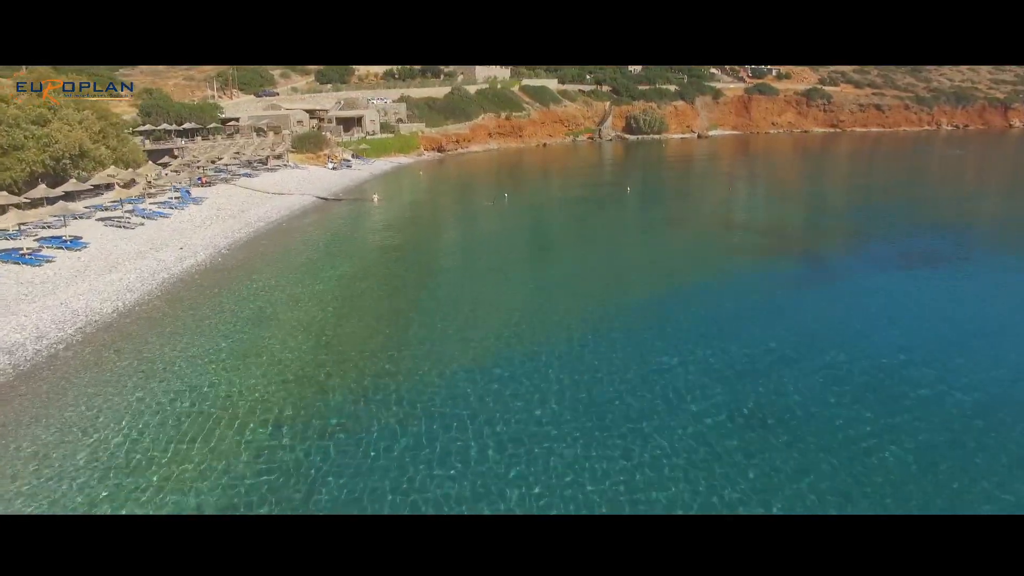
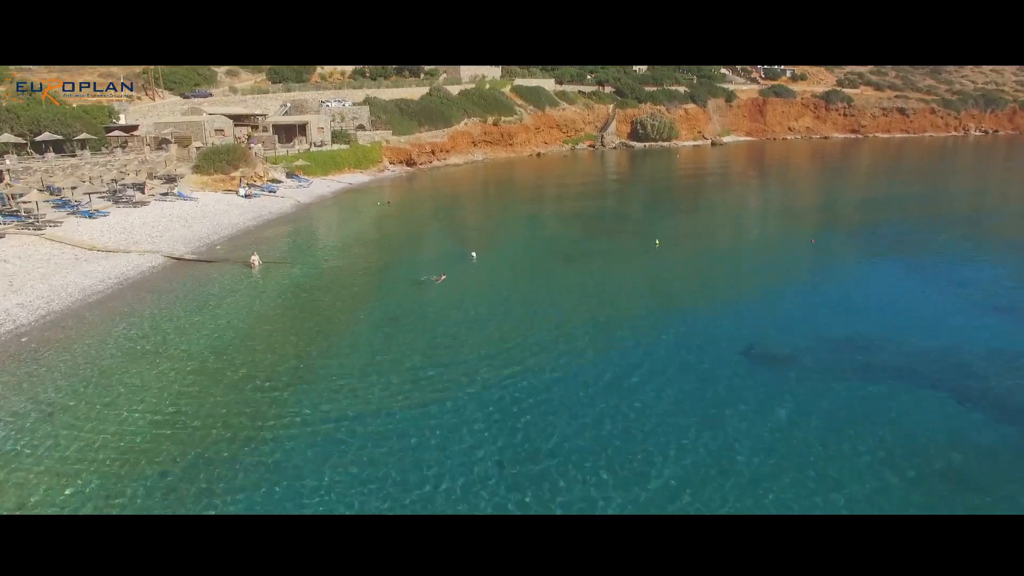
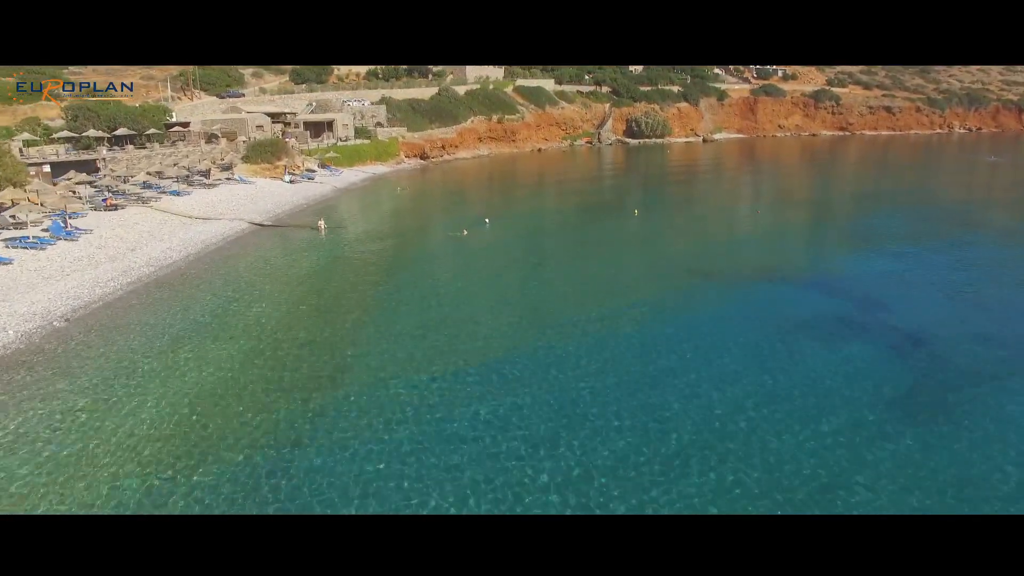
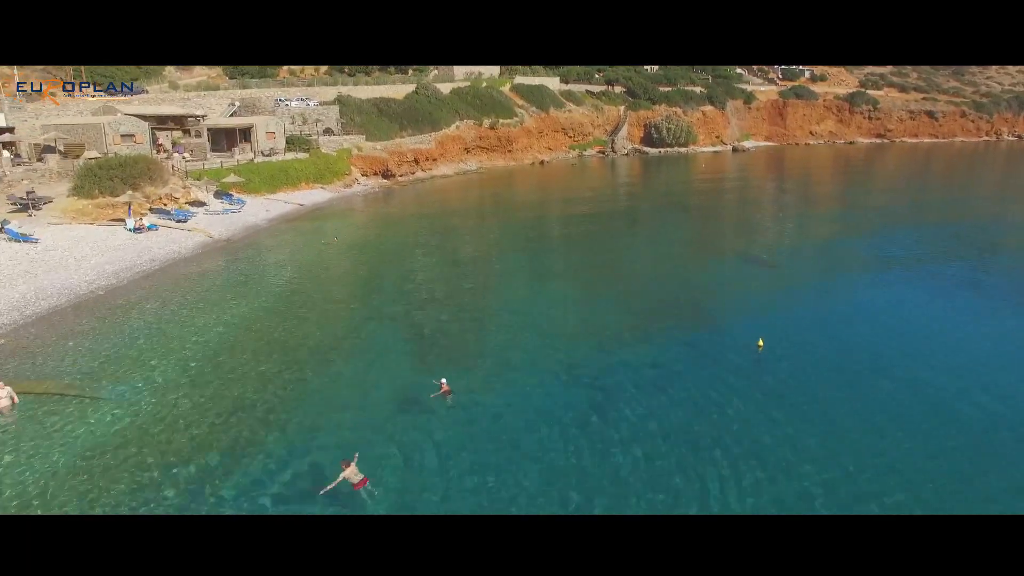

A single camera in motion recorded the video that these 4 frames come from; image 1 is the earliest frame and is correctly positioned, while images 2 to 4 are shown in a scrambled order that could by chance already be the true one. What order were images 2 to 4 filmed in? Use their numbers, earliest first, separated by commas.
3, 2, 4
